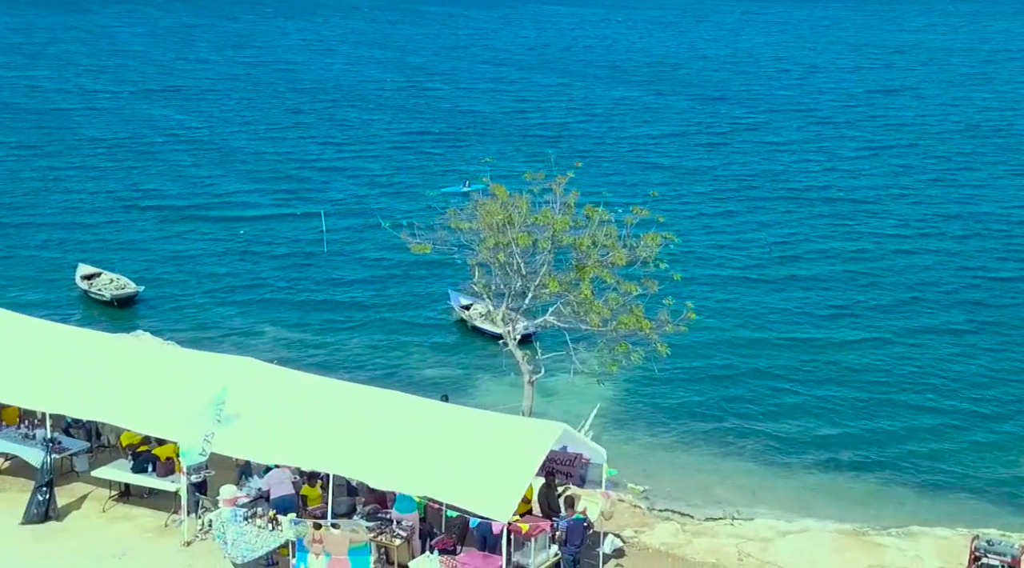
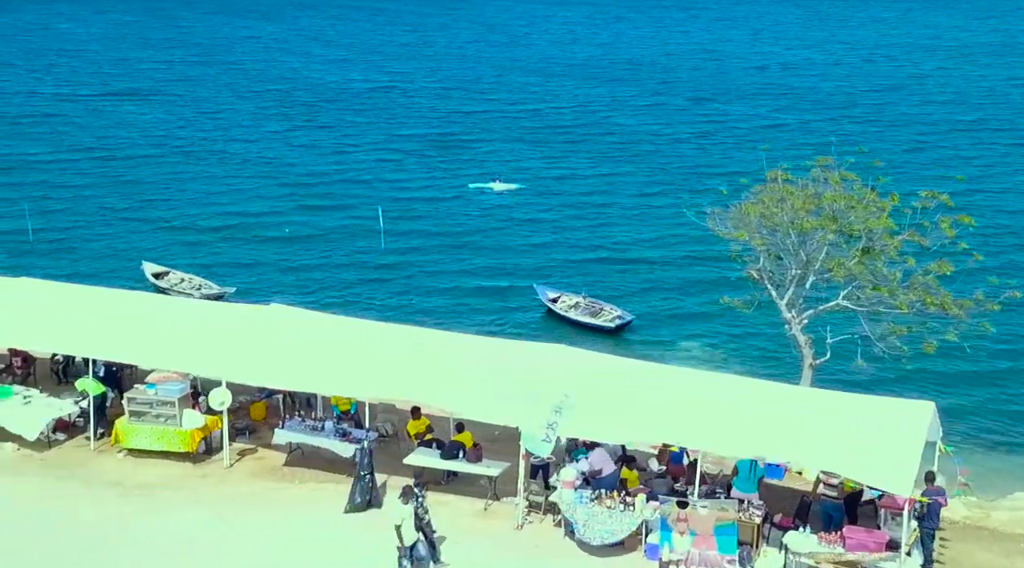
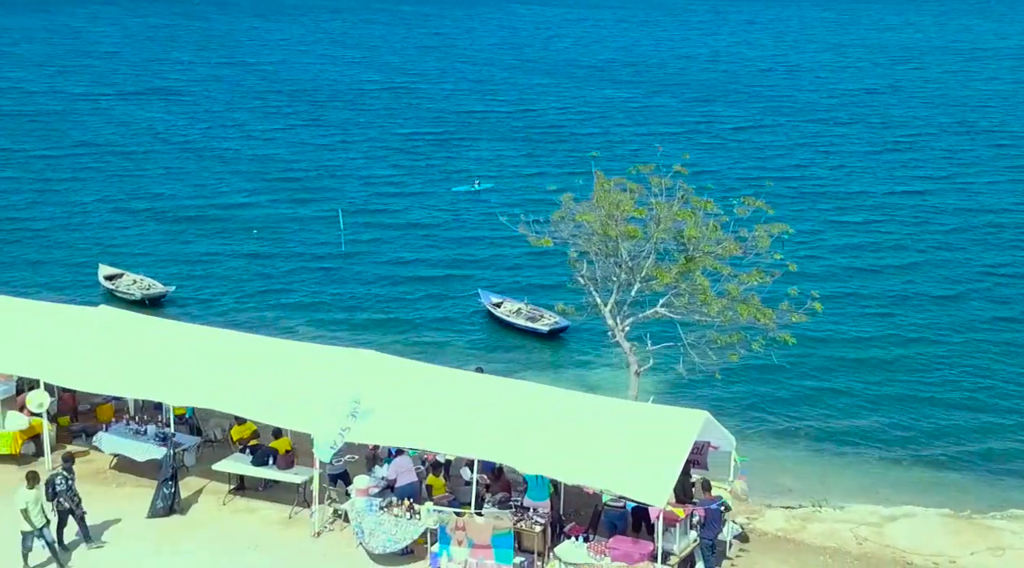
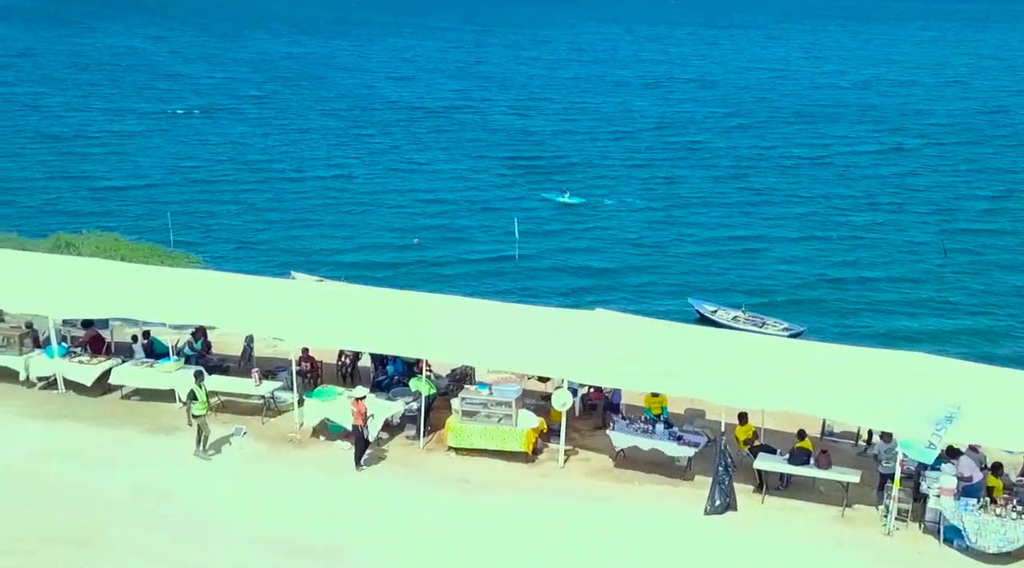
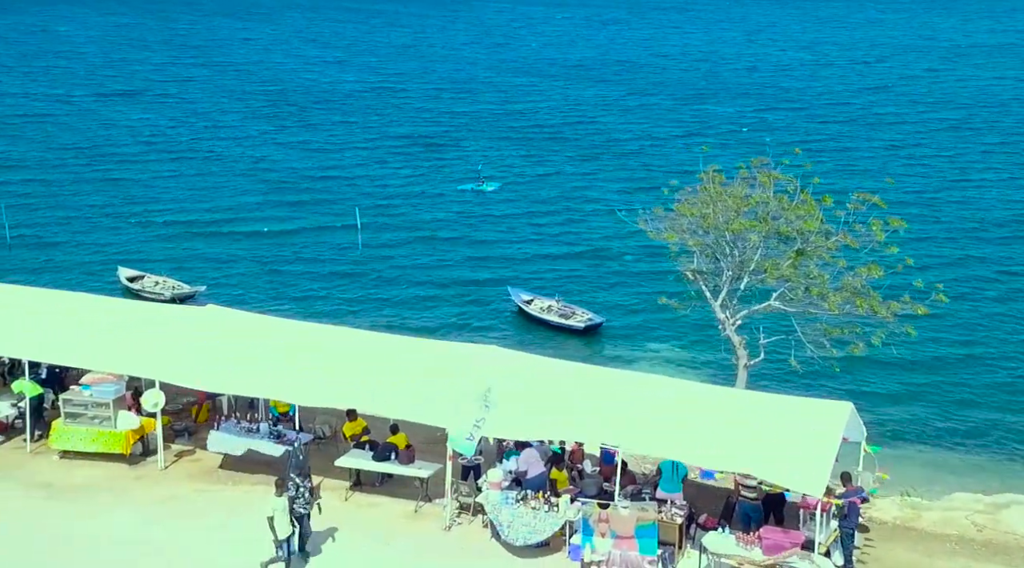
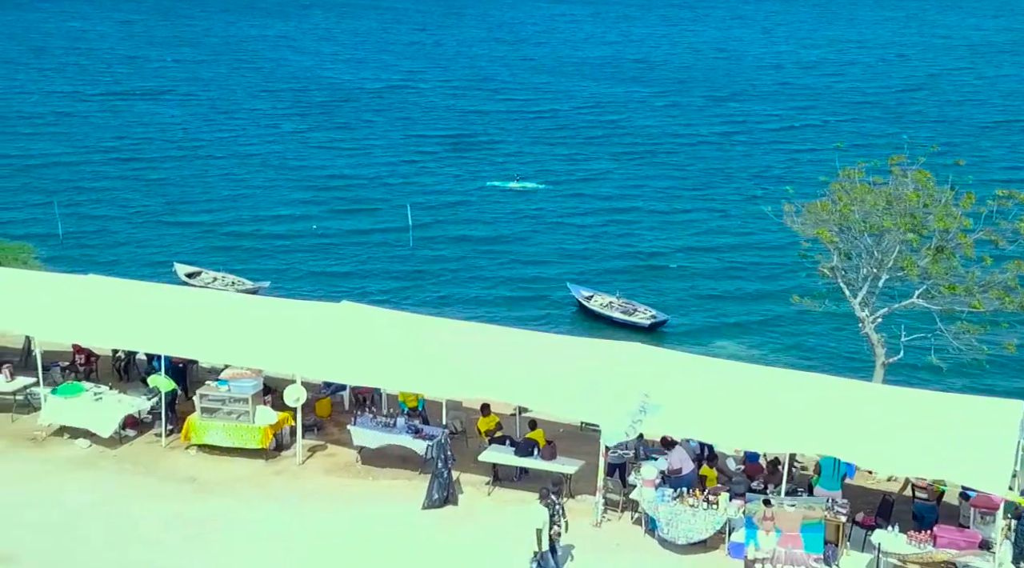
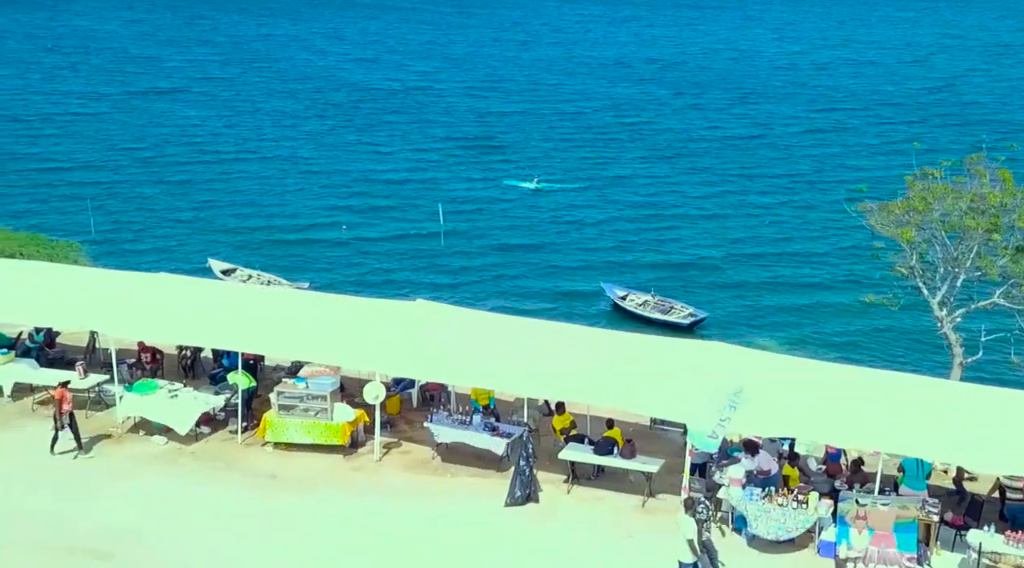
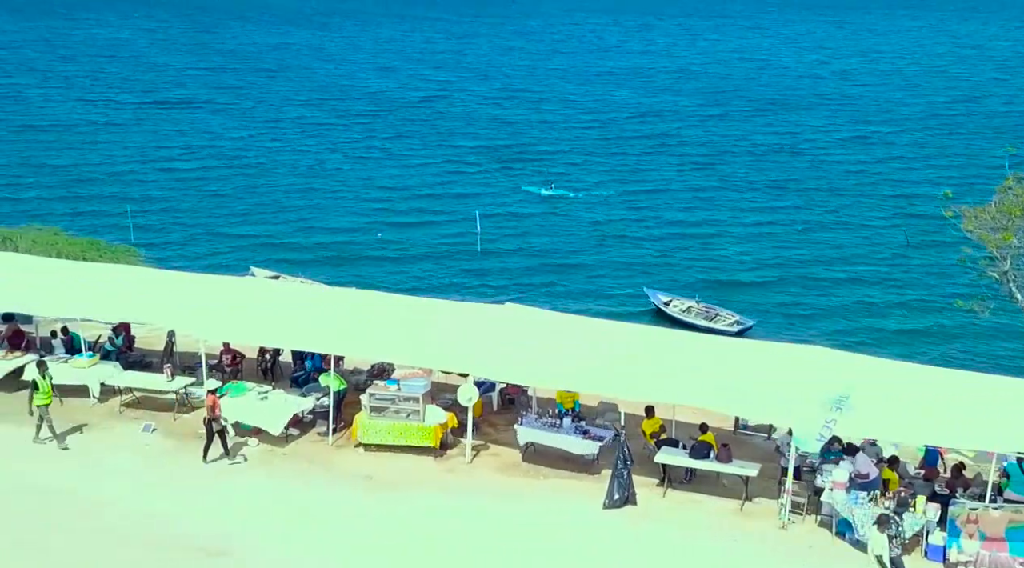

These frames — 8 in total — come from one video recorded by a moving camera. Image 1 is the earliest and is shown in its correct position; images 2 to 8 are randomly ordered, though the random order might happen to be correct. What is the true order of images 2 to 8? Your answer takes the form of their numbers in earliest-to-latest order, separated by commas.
3, 5, 2, 6, 7, 8, 4
